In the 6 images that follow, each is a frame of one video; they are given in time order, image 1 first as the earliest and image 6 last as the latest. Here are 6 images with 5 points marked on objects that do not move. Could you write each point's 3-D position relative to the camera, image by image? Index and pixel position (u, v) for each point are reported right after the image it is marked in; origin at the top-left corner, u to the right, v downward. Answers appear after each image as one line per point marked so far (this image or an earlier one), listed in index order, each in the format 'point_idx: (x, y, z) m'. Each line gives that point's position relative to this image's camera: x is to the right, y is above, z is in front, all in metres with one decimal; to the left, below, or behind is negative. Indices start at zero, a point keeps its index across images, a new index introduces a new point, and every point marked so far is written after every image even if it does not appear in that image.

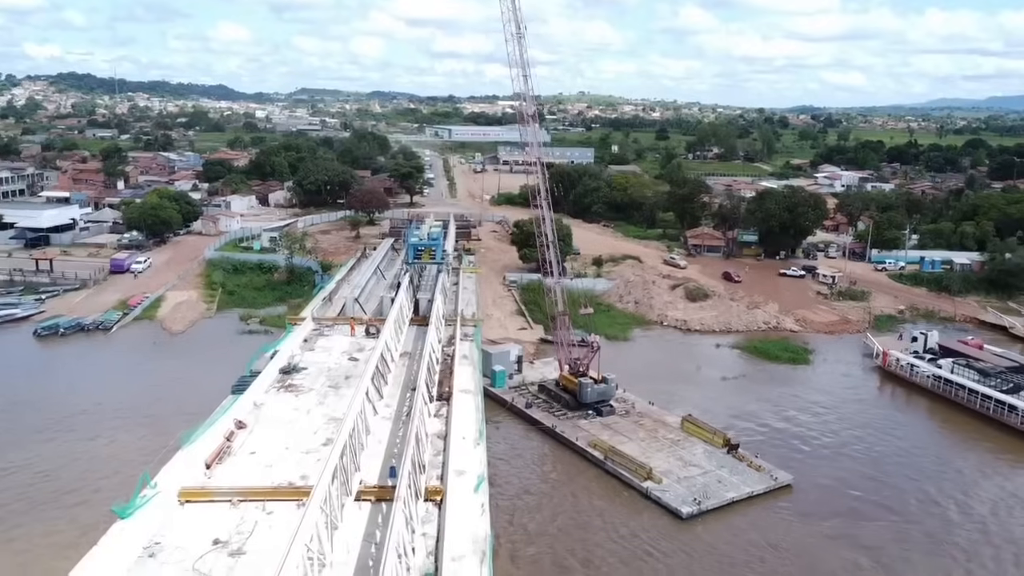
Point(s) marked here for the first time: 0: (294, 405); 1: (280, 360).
0: (-3.3, -1.8, +12.6) m
1: (-4.0, -1.2, +14.2) m
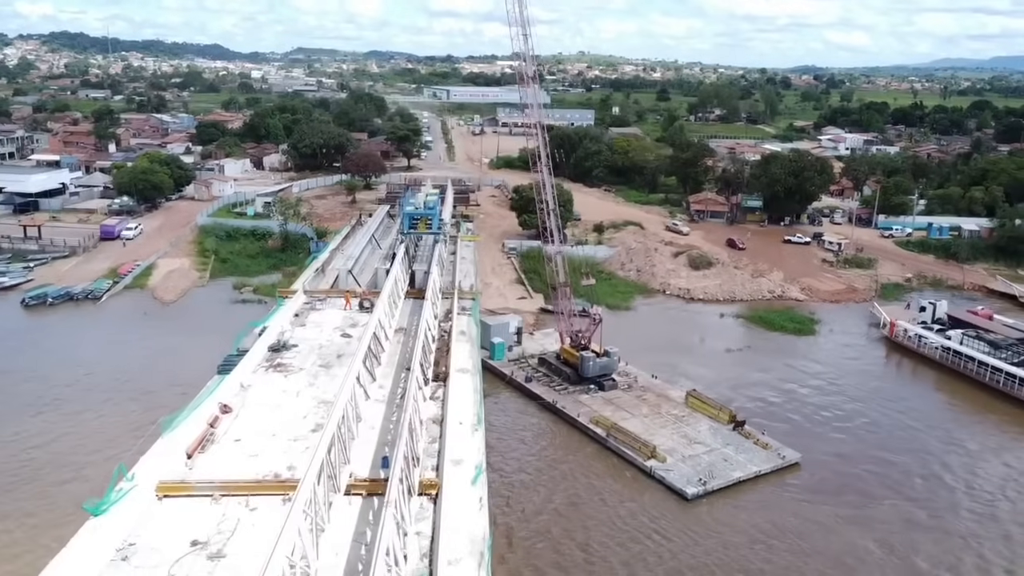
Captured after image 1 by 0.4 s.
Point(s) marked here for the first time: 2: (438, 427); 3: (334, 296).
0: (-3.3, -1.4, +12.0) m
1: (-4.0, -0.8, +13.6) m
2: (-1.0, -1.8, +10.7) m
3: (-3.6, -0.2, +16.6) m
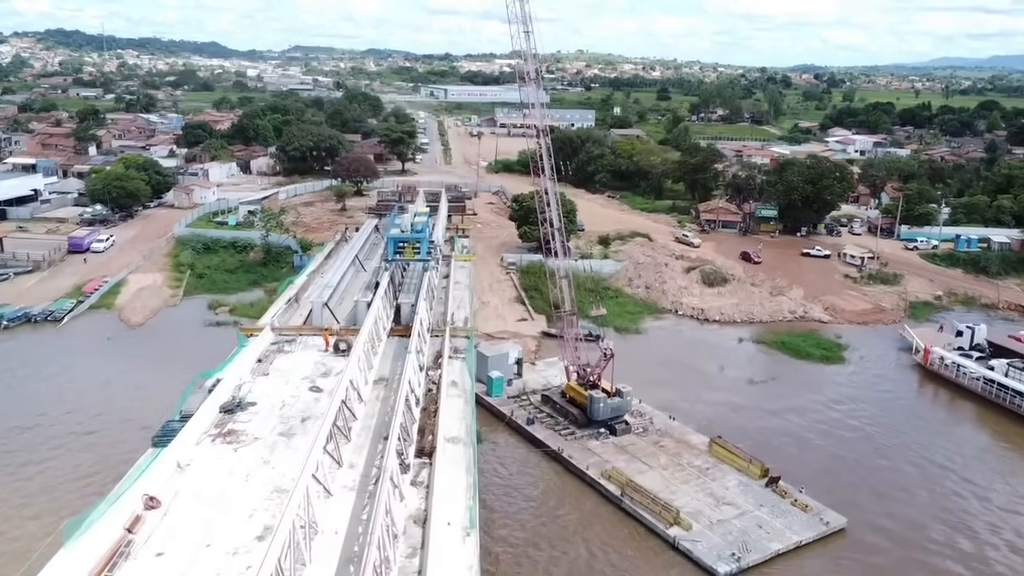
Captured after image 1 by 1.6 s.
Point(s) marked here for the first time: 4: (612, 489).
0: (-3.3, -2.1, +9.7) m
1: (-4.0, -1.5, +11.4) m
2: (-0.9, -2.4, +8.4) m
3: (-3.6, -0.8, +14.4) m
4: (+1.8, -3.6, +15.0) m
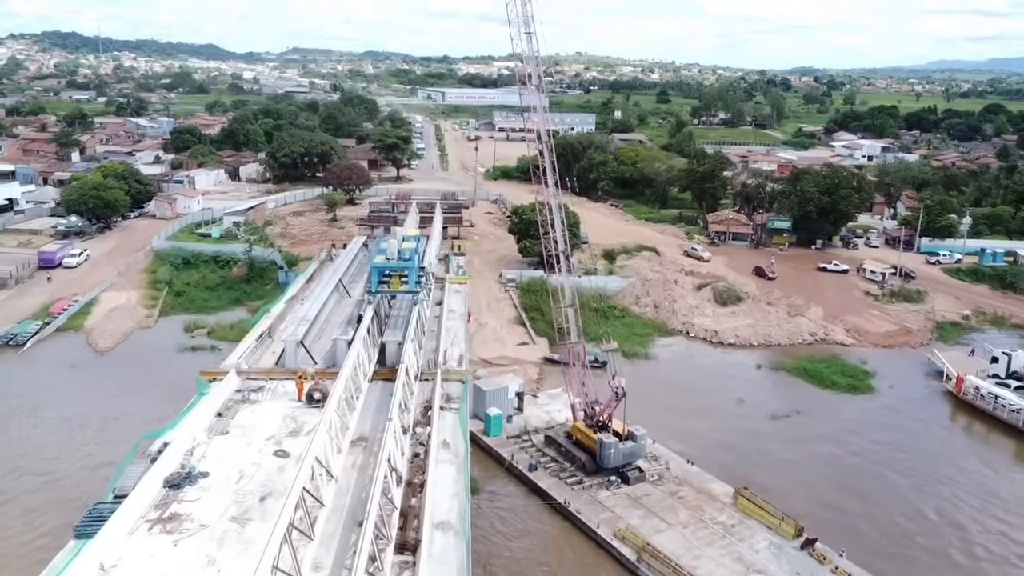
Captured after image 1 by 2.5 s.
0: (-3.3, -2.6, +7.9) m
1: (-4.0, -2.0, +9.5) m
2: (-0.9, -3.0, +6.6) m
3: (-3.6, -1.4, +12.6) m
4: (+1.8, -4.2, +13.1) m
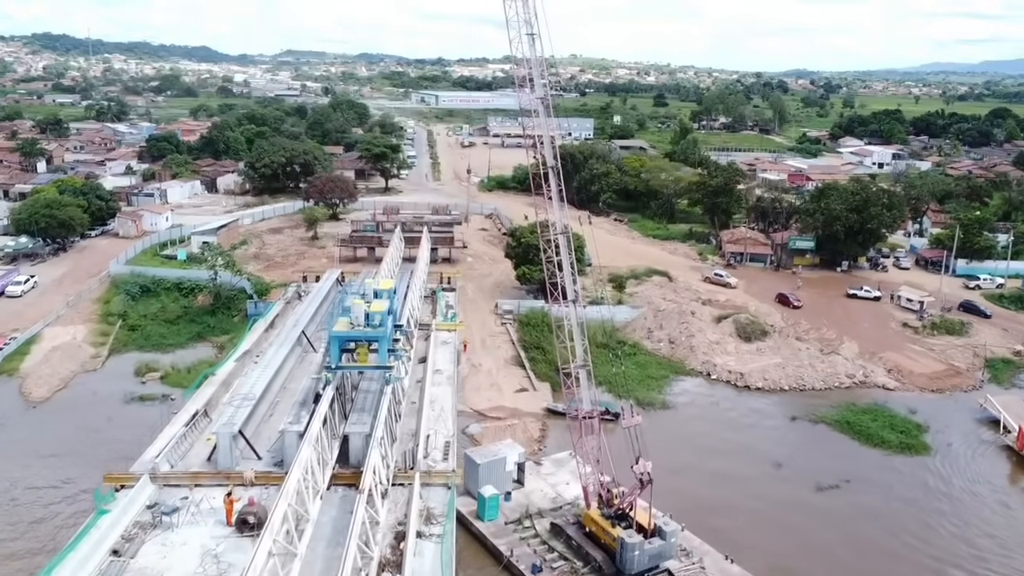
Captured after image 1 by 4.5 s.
0: (-3.2, -3.5, +4.9) m
1: (-4.0, -2.9, +6.5) m
2: (-0.9, -3.9, +3.6) m
3: (-3.6, -2.3, +9.6) m
4: (+1.8, -5.1, +10.2) m
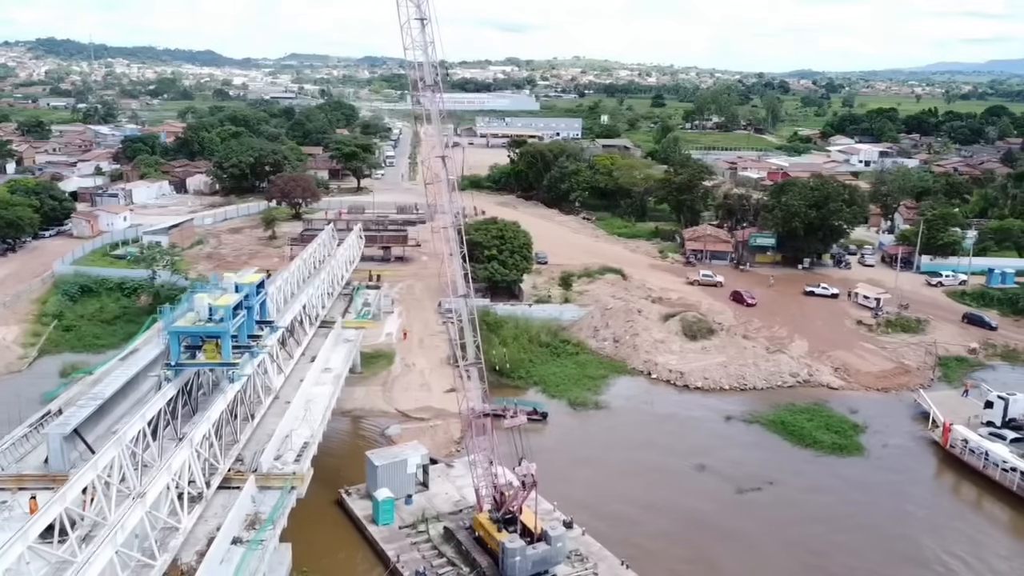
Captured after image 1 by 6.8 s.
0: (-5.0, -3.5, +4.4) m
1: (-5.7, -2.9, +6.0) m
2: (-2.7, -3.8, +3.1) m
3: (-5.3, -2.2, +9.1) m
4: (+0.1, -5.0, +9.6) m
